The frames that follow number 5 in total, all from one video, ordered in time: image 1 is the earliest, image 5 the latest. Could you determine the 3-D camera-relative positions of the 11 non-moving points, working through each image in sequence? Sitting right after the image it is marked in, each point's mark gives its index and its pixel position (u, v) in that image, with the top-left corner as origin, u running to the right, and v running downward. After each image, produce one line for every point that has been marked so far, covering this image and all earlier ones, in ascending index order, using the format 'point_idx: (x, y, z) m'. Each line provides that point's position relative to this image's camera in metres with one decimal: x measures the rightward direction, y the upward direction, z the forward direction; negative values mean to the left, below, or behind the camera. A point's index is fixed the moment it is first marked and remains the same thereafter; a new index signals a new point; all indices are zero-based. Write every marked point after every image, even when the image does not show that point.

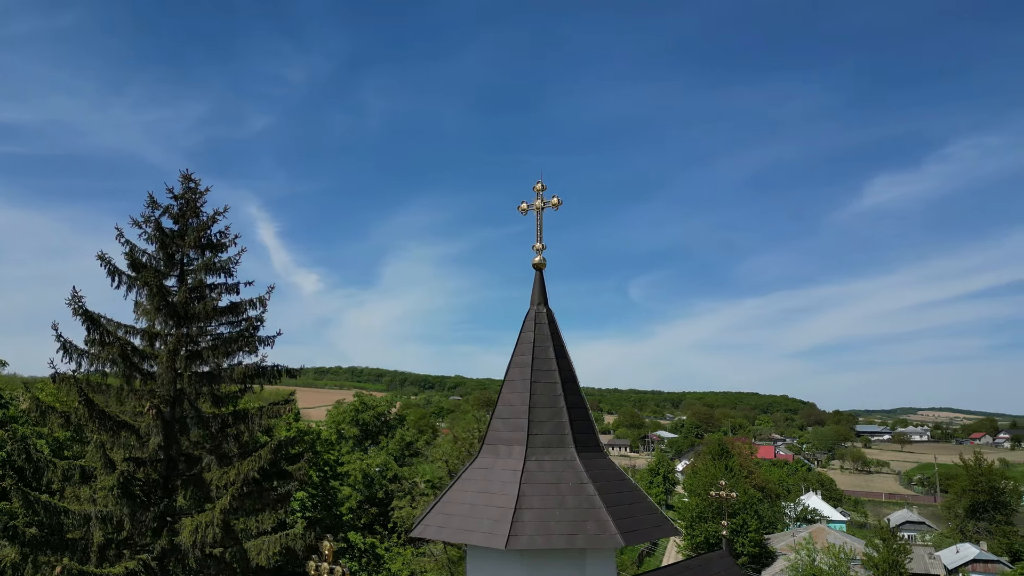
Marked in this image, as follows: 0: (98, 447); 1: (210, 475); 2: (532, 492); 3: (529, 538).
0: (-6.6, -2.5, +11.6) m
1: (-5.2, -3.3, +12.8) m
2: (+0.2, -2.3, +8.3) m
3: (+0.2, -2.7, +7.8) m
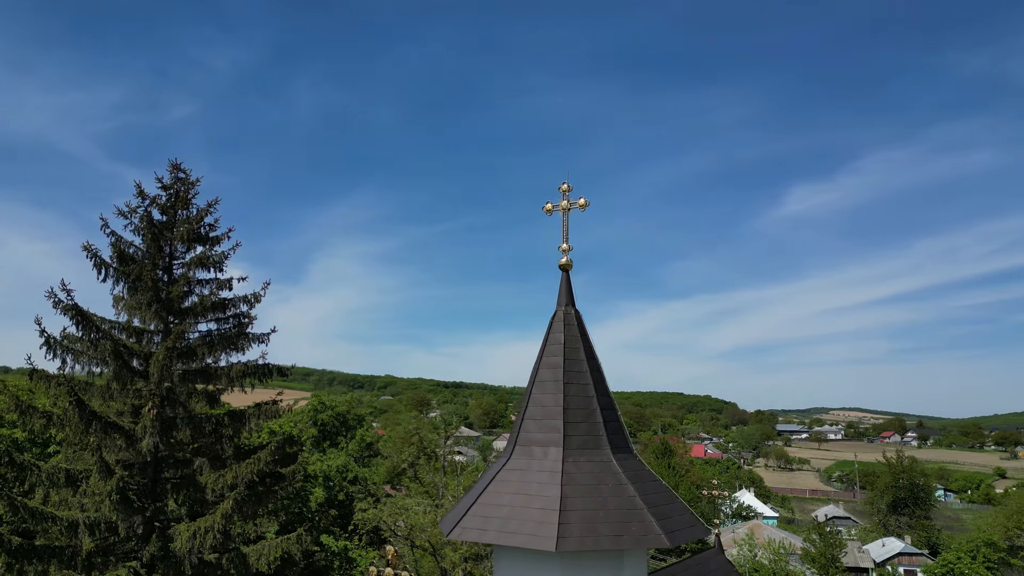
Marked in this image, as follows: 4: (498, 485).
0: (-6.4, -2.4, +10.9) m
1: (-5.2, -3.2, +12.3) m
2: (+0.7, -2.3, +8.3) m
3: (+0.7, -2.7, +7.8) m
4: (-0.2, -2.4, +8.8) m
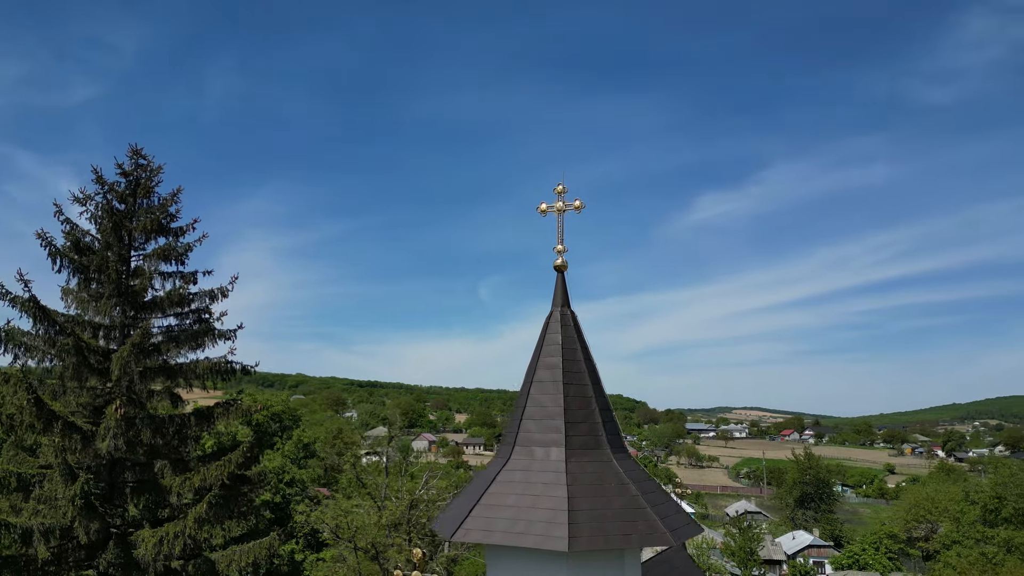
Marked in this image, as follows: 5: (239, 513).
0: (-6.5, -2.3, +10.2) m
1: (-5.5, -3.1, +11.7) m
2: (+0.8, -2.3, +8.3) m
3: (+0.8, -2.7, +7.8) m
4: (-0.2, -2.4, +8.7) m
5: (-4.7, -4.0, +12.7) m
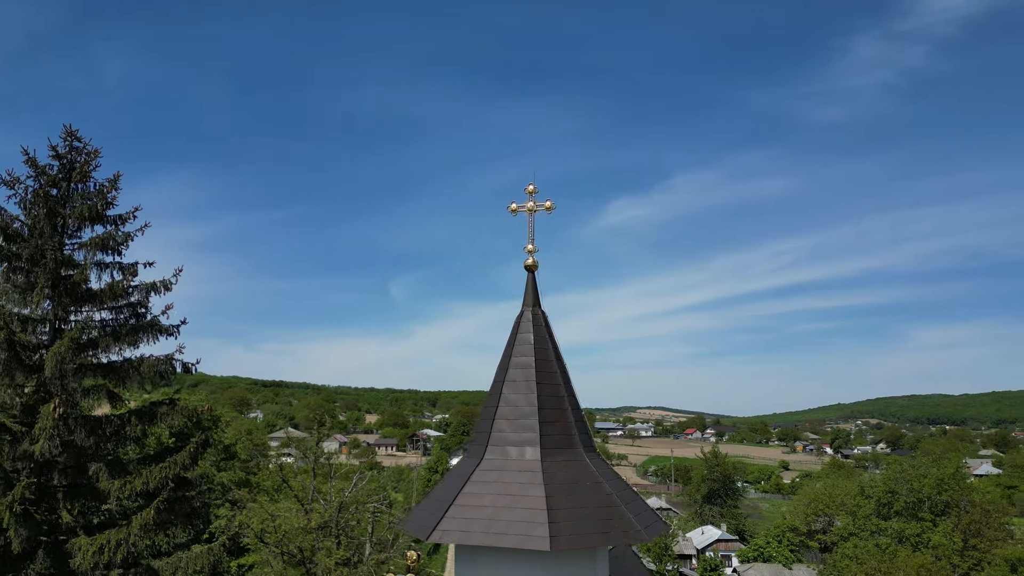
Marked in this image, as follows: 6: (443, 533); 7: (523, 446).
0: (-7.0, -2.2, +9.4) m
1: (-6.1, -3.0, +10.9) m
2: (+0.5, -2.3, +8.3) m
3: (+0.6, -2.7, +7.9) m
4: (-0.5, -2.3, +8.6) m
5: (-5.4, -3.9, +12.1) m
6: (-0.8, -2.8, +8.2) m
7: (+0.1, -1.9, +8.8) m
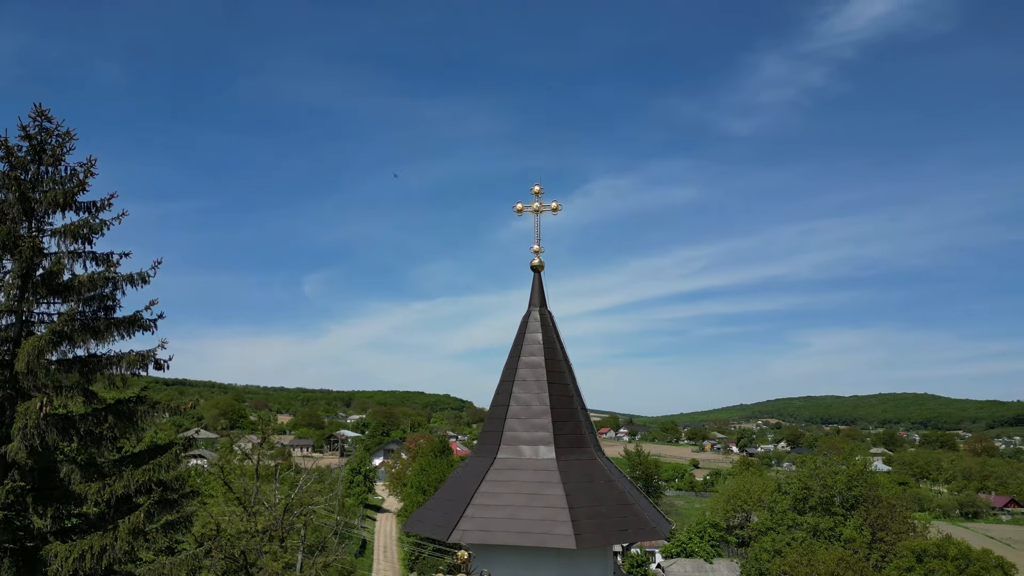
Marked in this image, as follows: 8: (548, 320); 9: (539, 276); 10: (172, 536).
0: (-6.8, -2.0, +8.7) m
1: (-6.2, -2.8, +10.3) m
2: (+0.7, -2.3, +8.5) m
3: (+0.9, -2.7, +8.0) m
4: (-0.3, -2.3, +8.6) m
5: (-5.6, -3.7, +11.6) m
6: (-0.5, -2.7, +8.2) m
7: (+0.3, -1.9, +8.9) m
8: (+0.5, -0.4, +10.1) m
9: (+0.4, +0.2, +10.1) m
10: (-5.5, -3.9, +11.4) m
